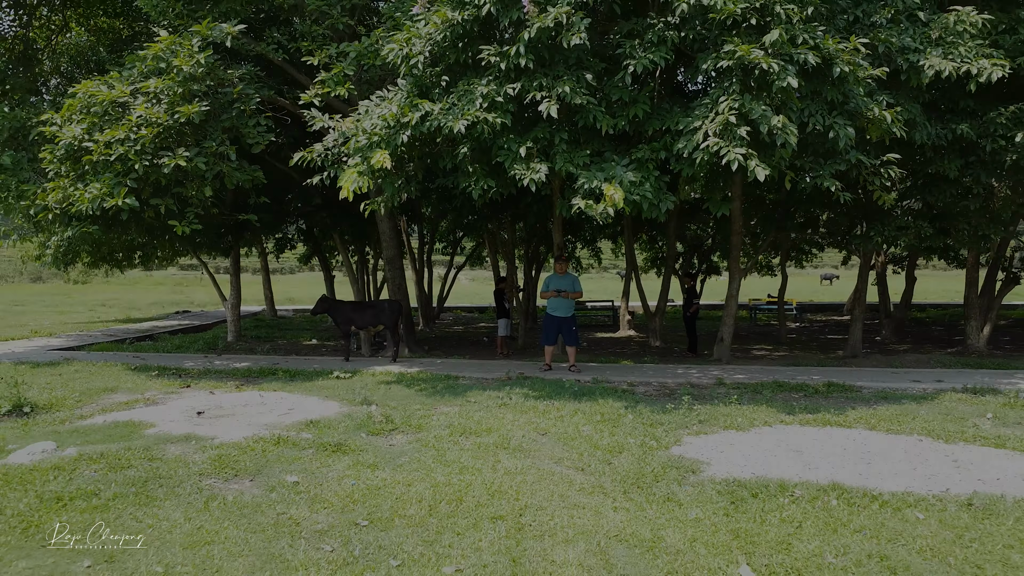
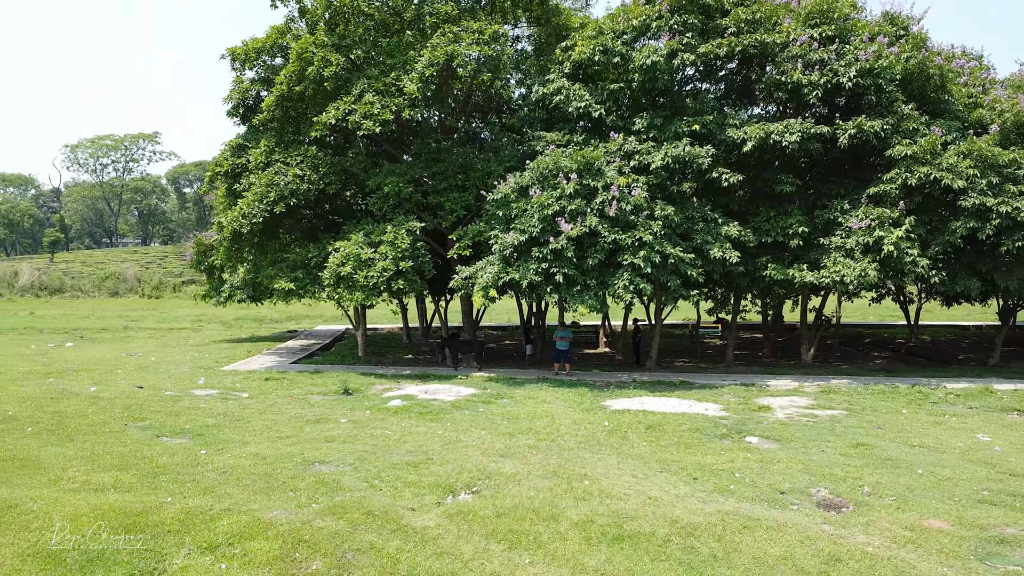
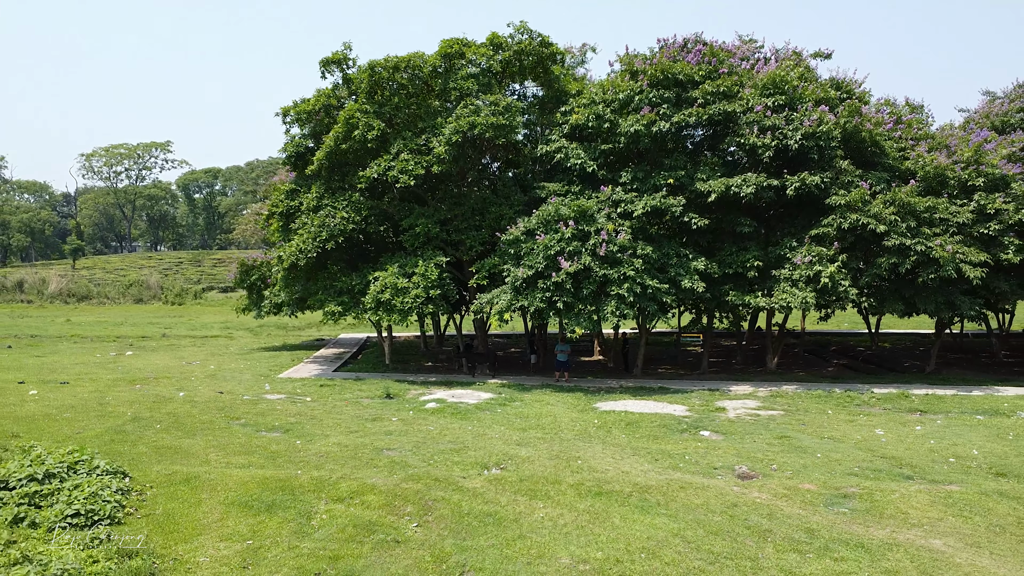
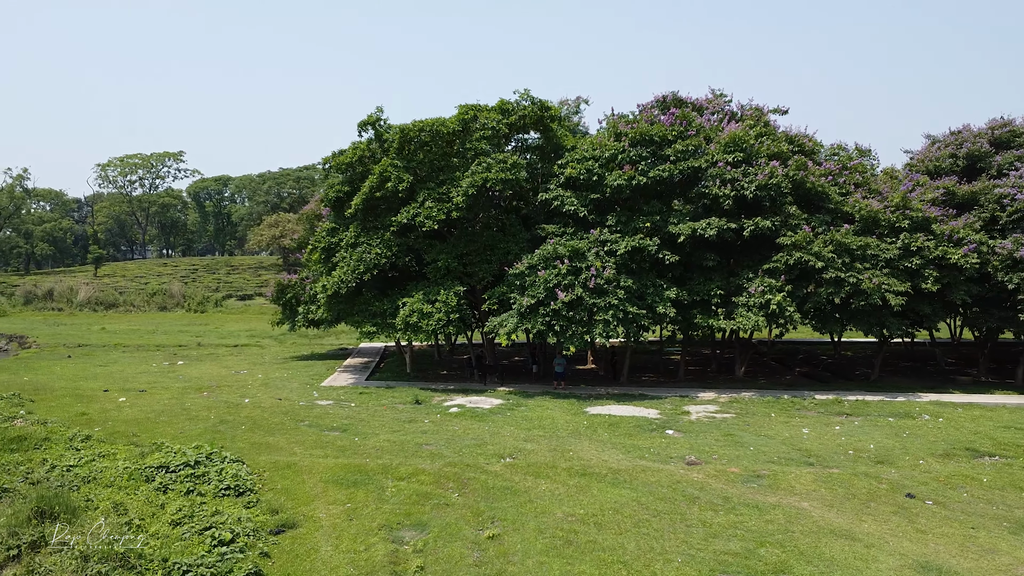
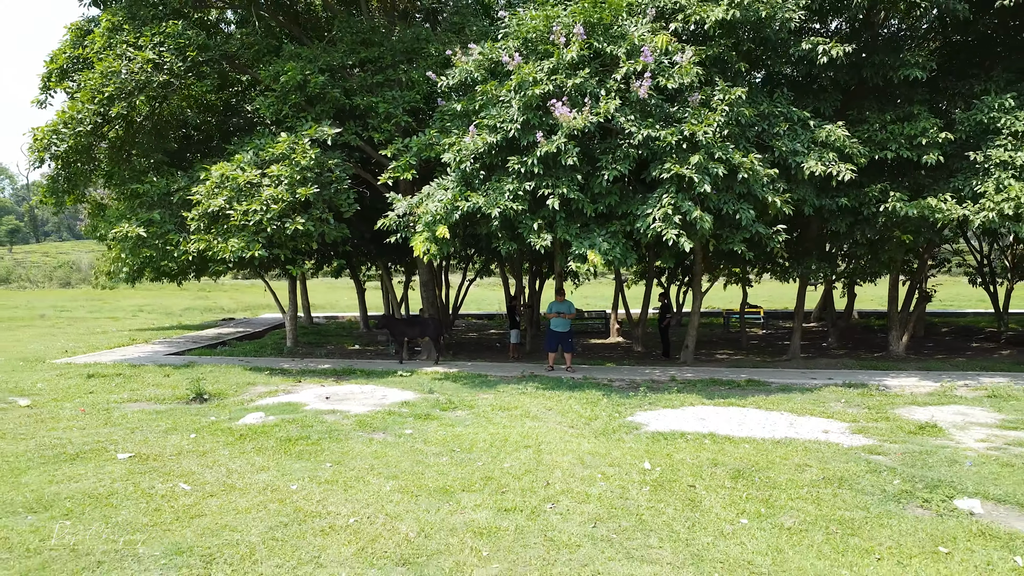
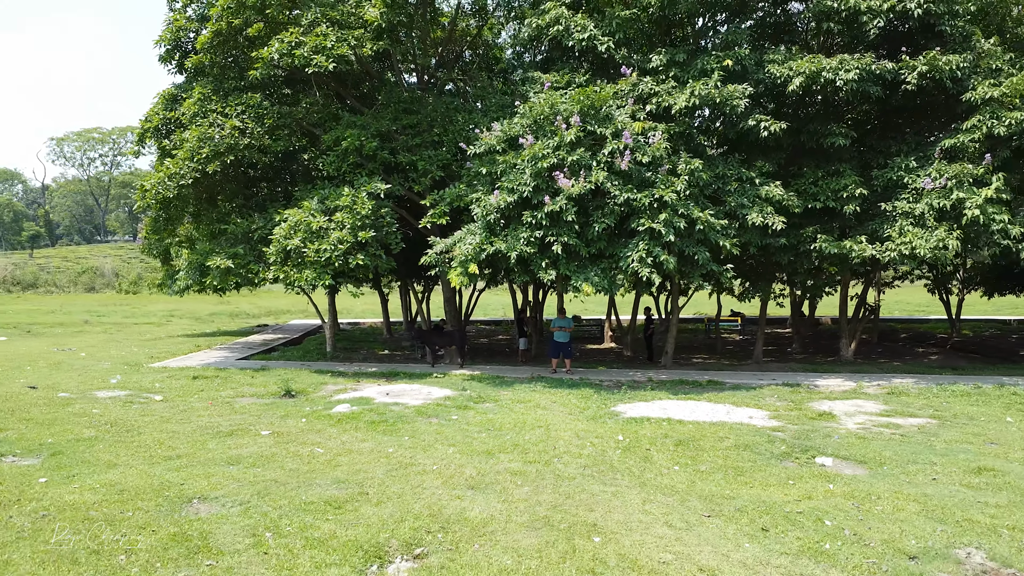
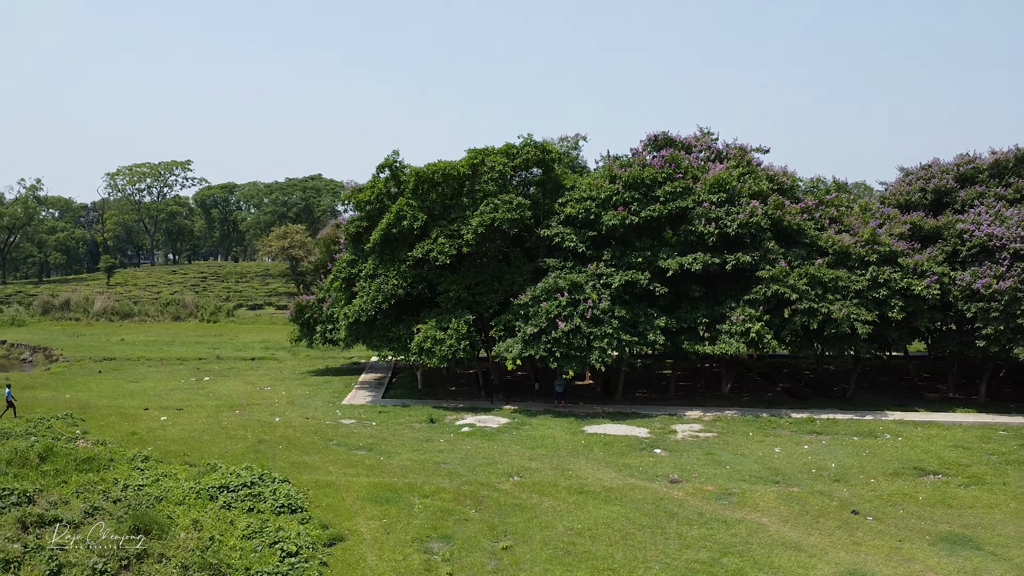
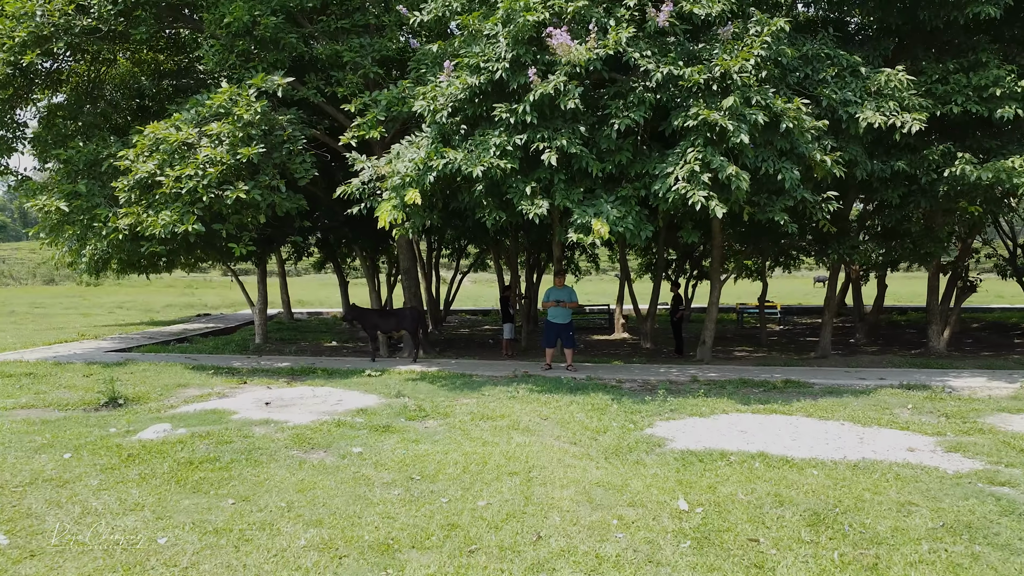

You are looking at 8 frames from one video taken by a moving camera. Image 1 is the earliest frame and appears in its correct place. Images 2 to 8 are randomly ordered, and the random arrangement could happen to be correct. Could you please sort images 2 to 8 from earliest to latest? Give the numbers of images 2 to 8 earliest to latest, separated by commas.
8, 5, 6, 2, 3, 4, 7
